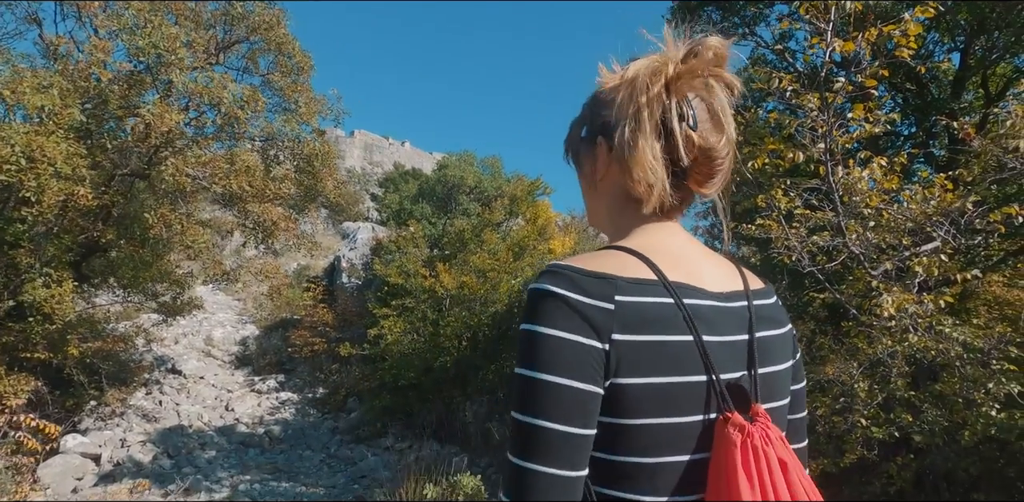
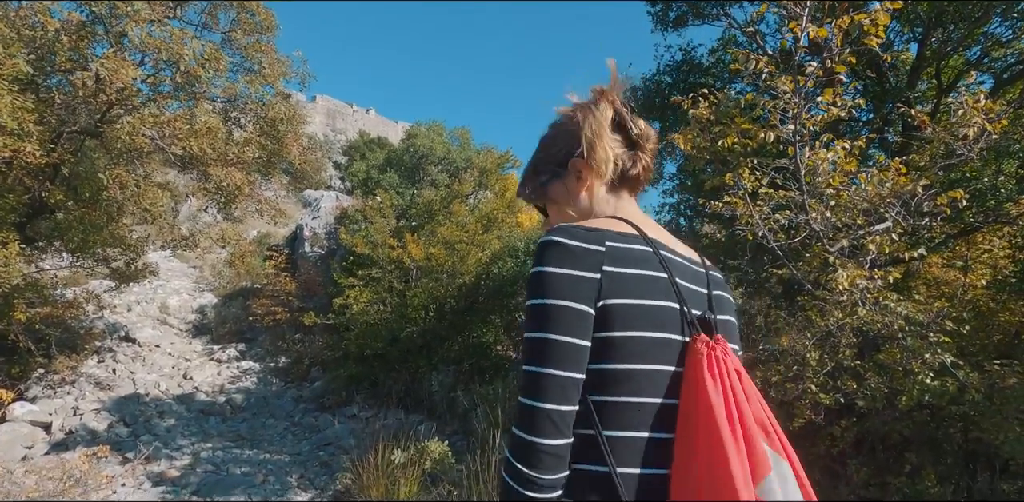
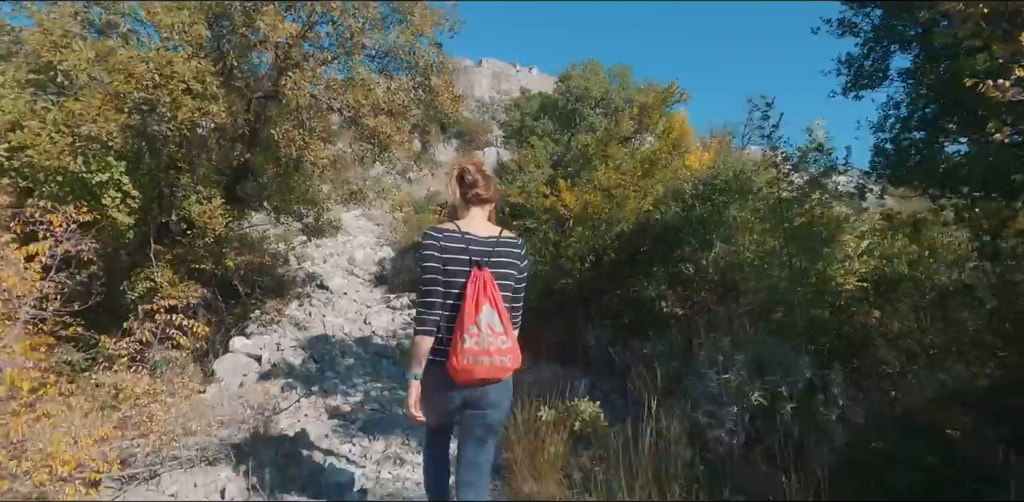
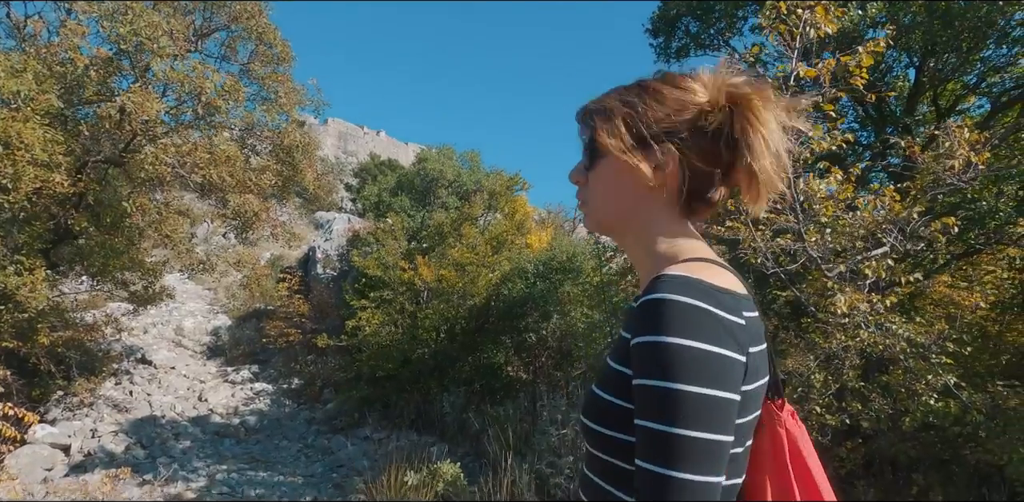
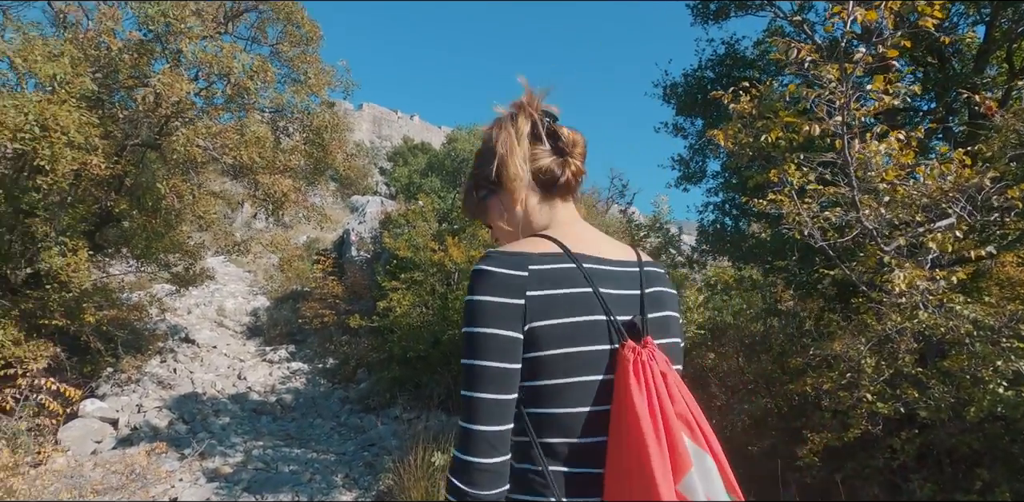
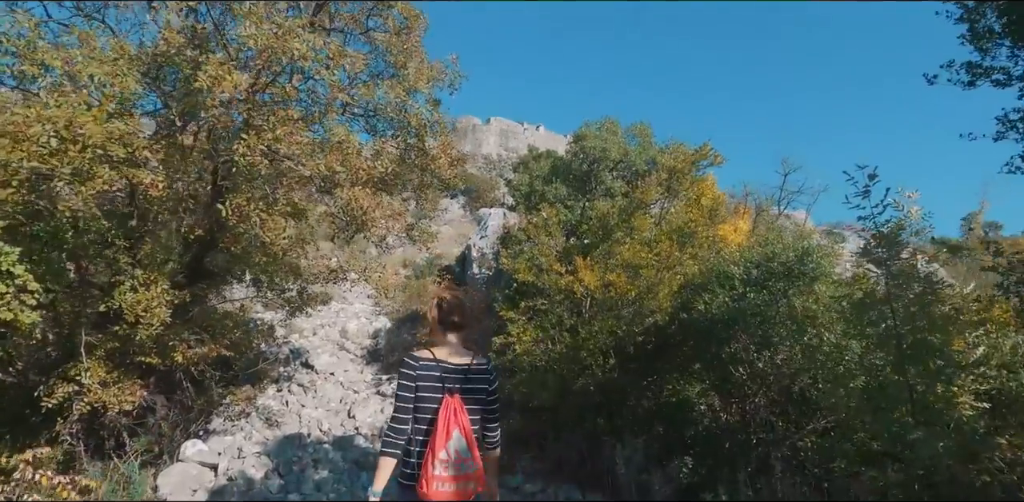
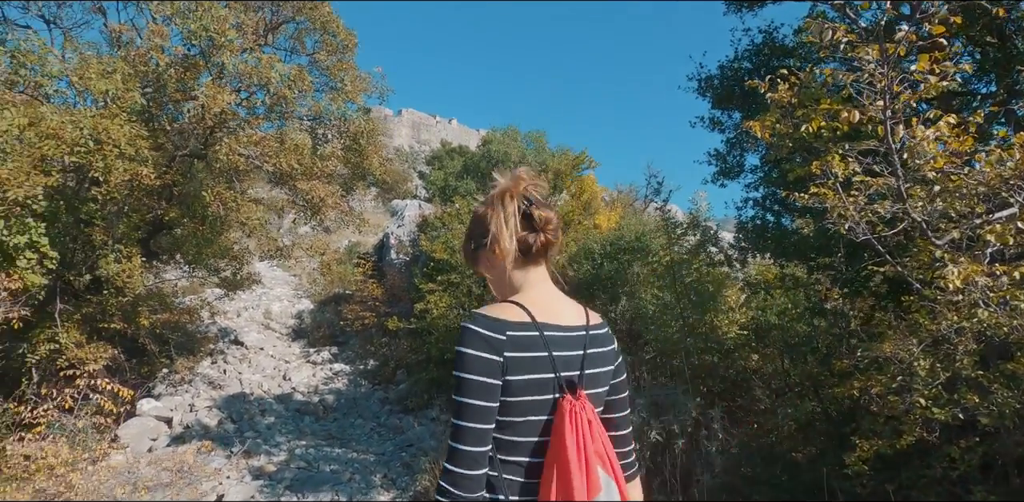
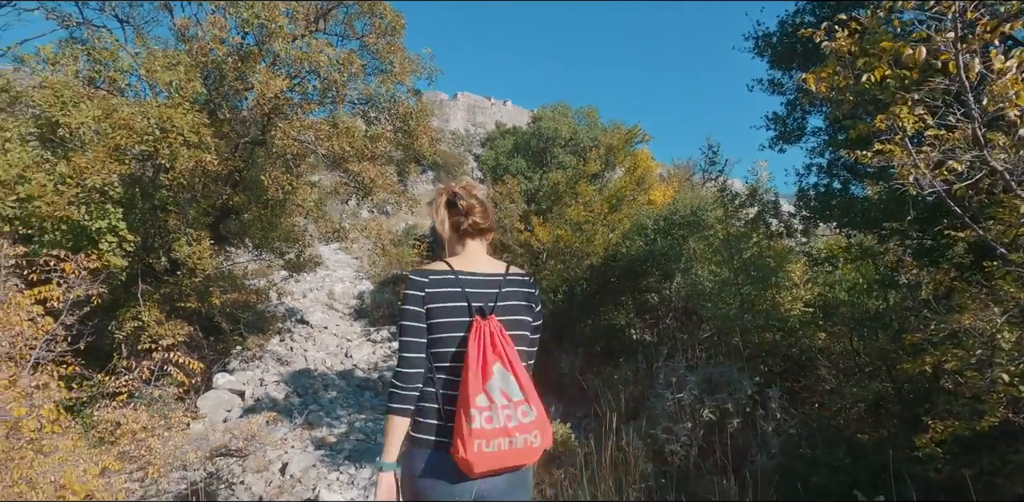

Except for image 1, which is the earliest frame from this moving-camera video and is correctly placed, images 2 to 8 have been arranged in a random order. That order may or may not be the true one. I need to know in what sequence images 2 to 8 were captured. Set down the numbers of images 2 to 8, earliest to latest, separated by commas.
4, 2, 5, 7, 8, 3, 6
